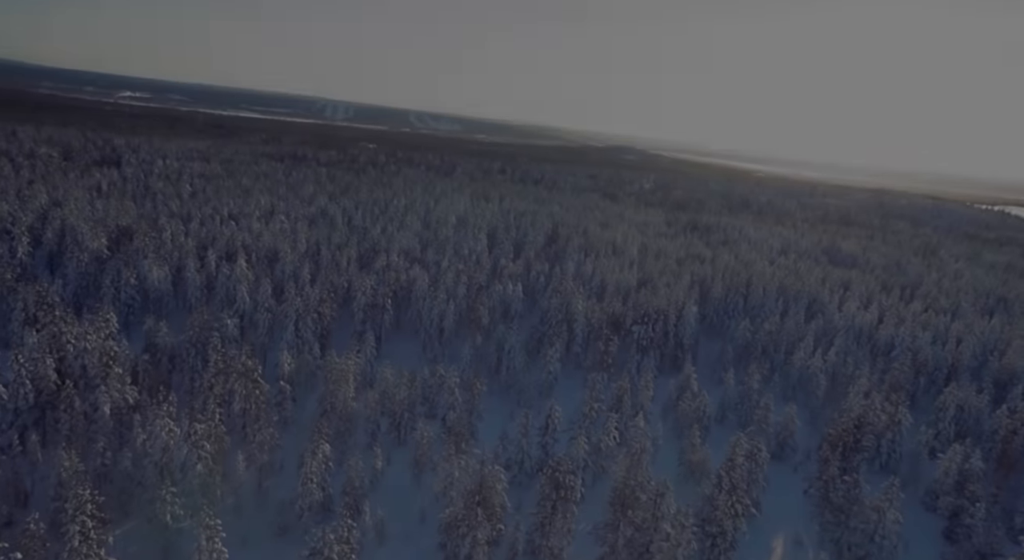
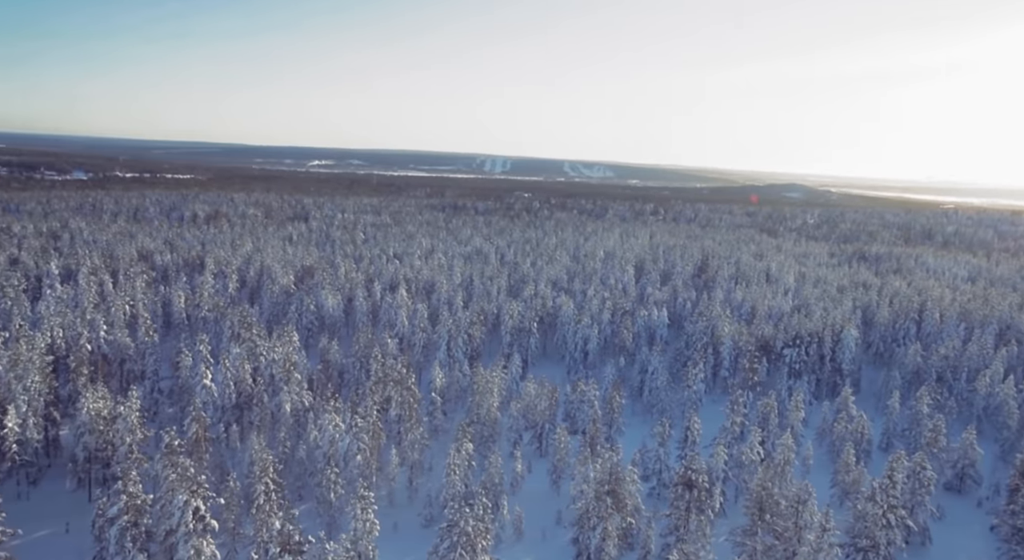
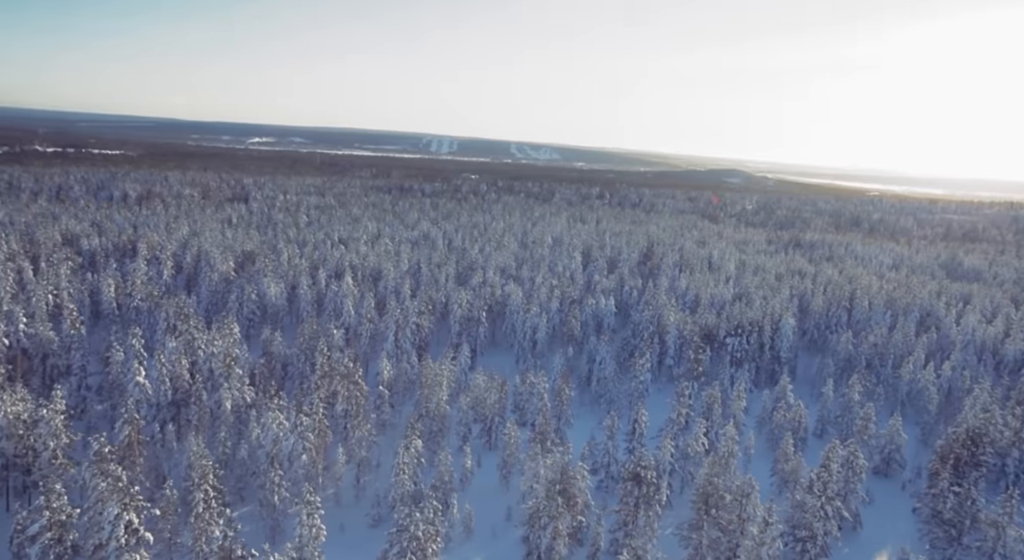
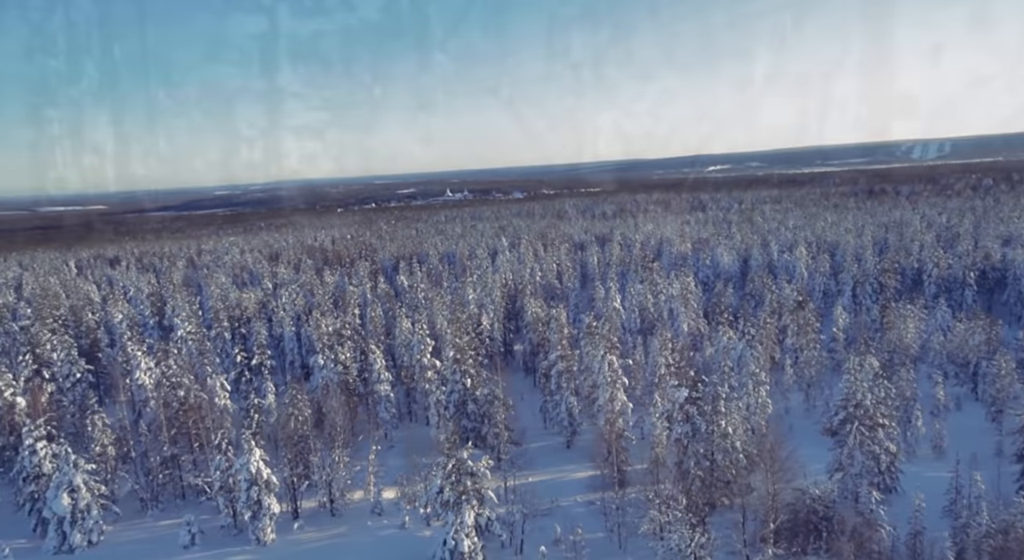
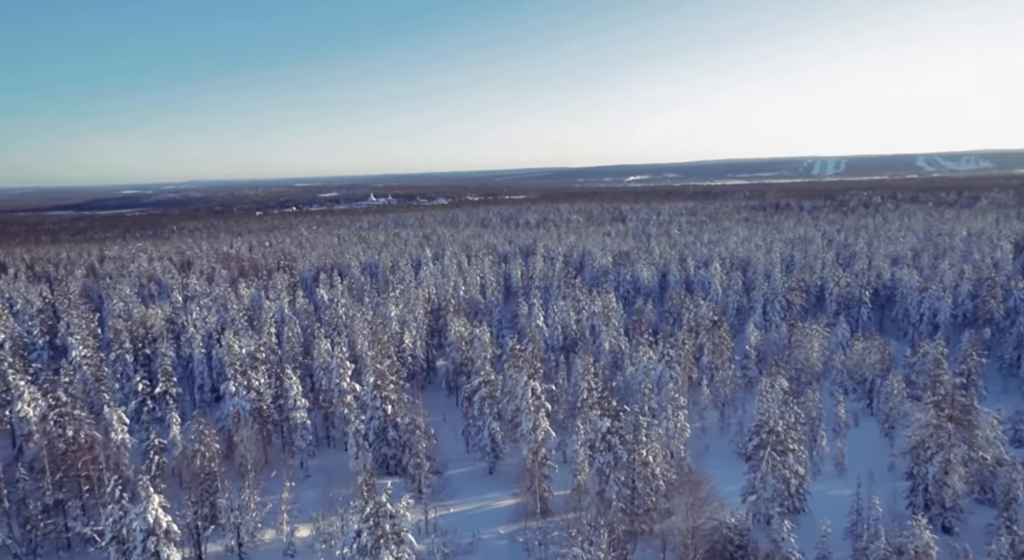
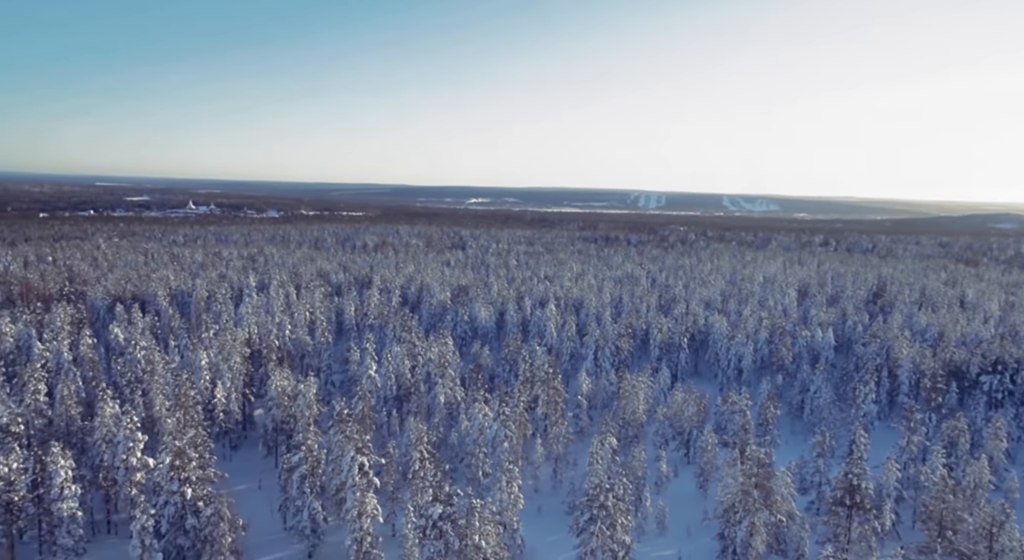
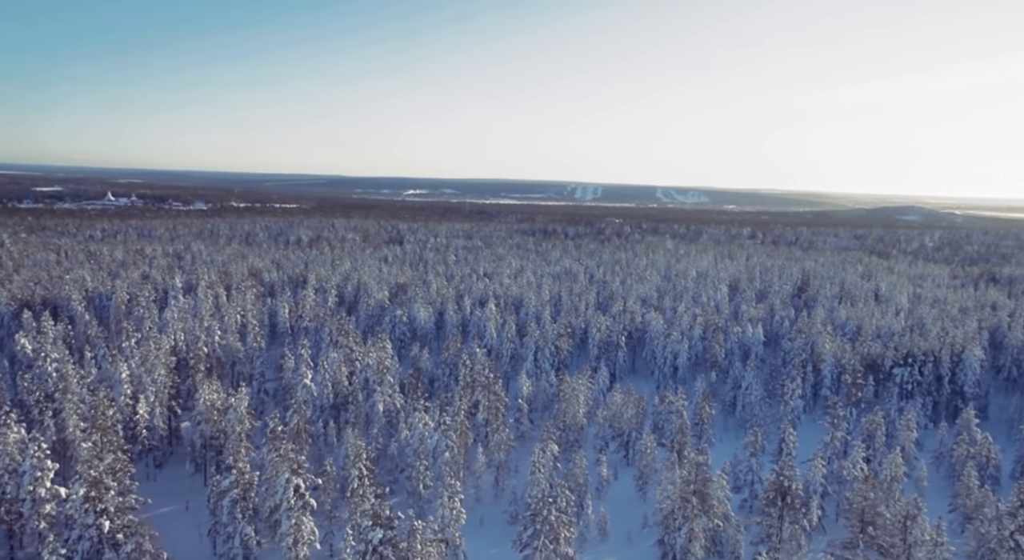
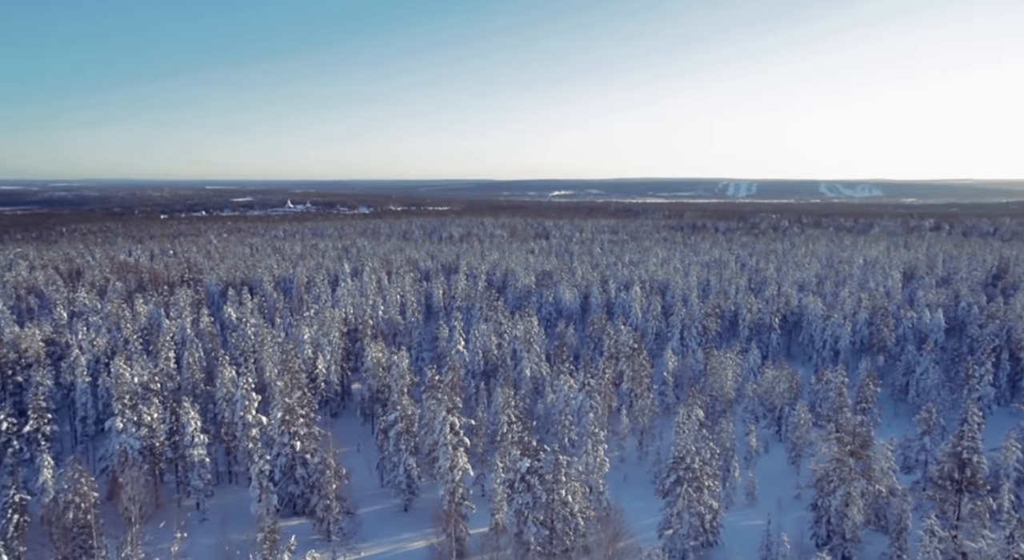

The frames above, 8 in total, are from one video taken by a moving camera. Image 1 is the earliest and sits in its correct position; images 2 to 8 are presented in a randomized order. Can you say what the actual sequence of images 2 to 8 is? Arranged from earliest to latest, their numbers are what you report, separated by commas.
3, 2, 7, 6, 8, 5, 4
